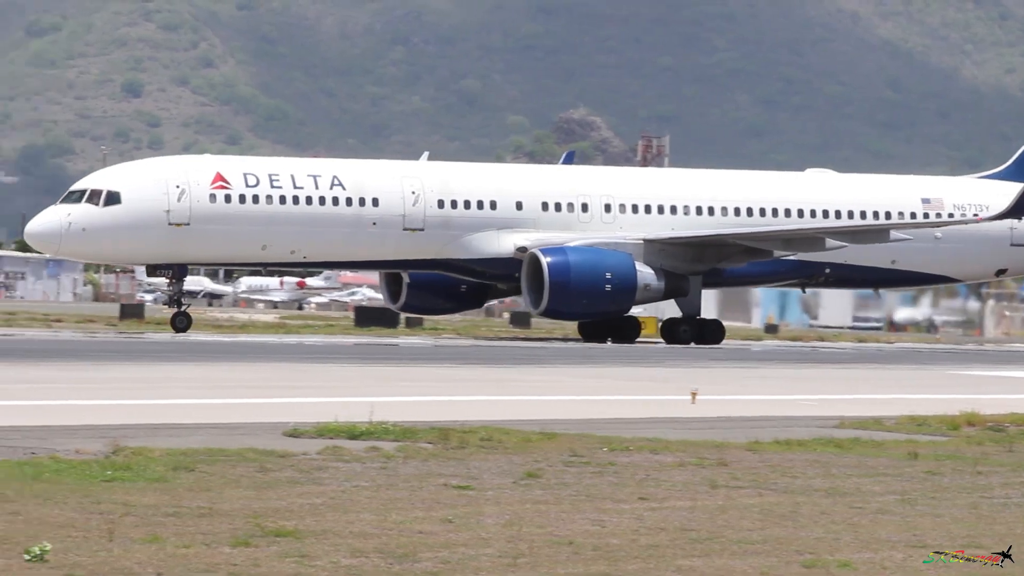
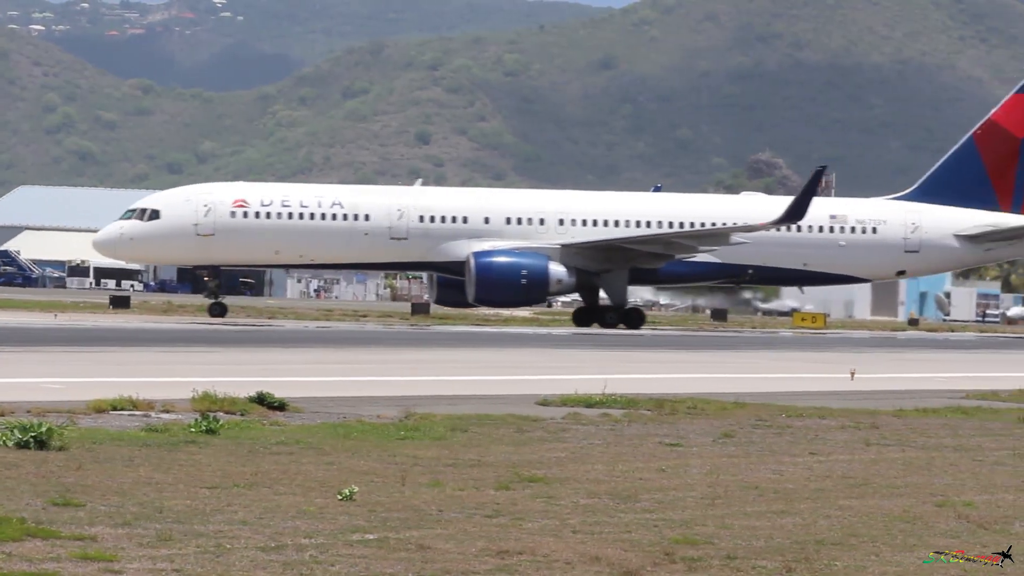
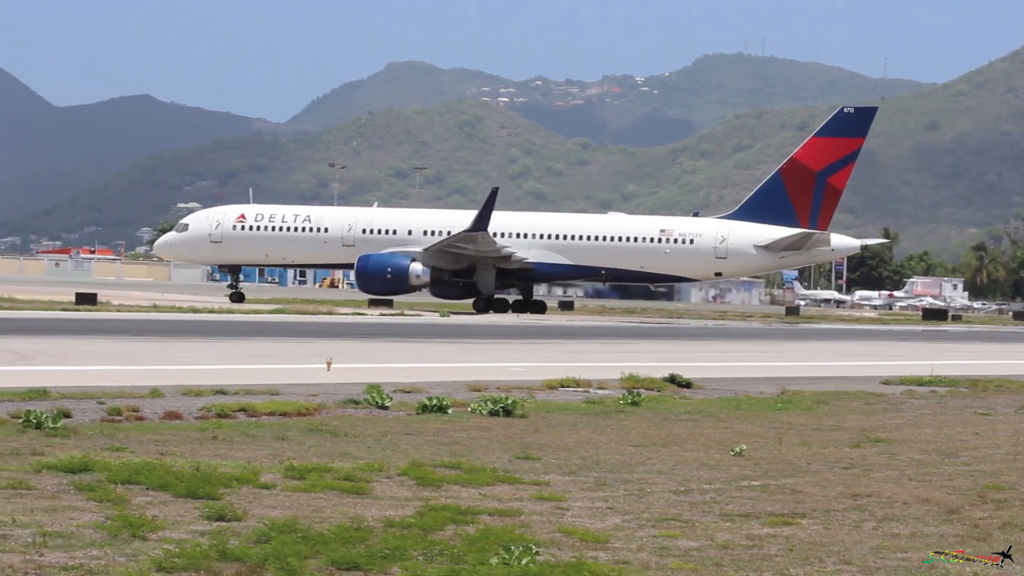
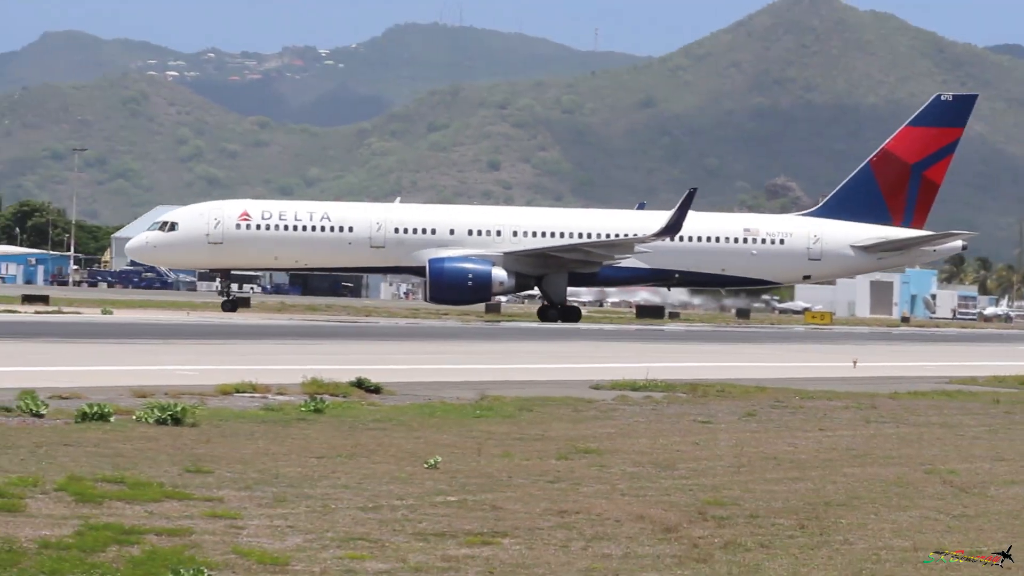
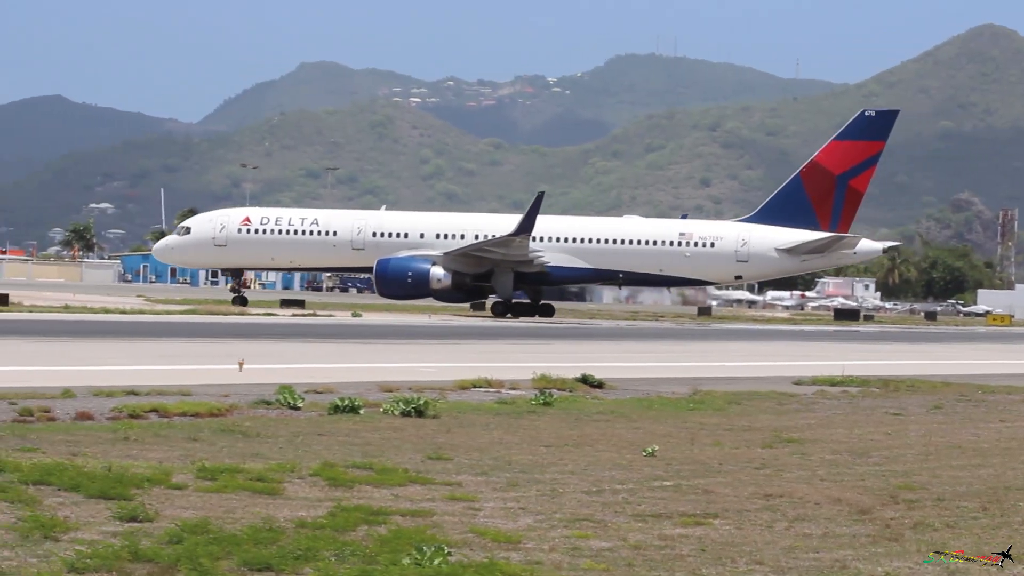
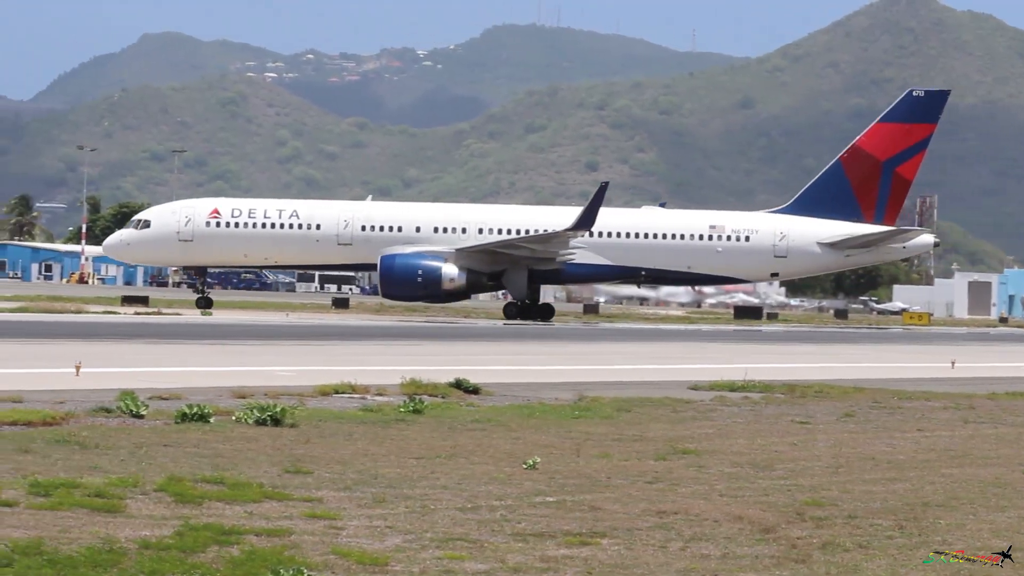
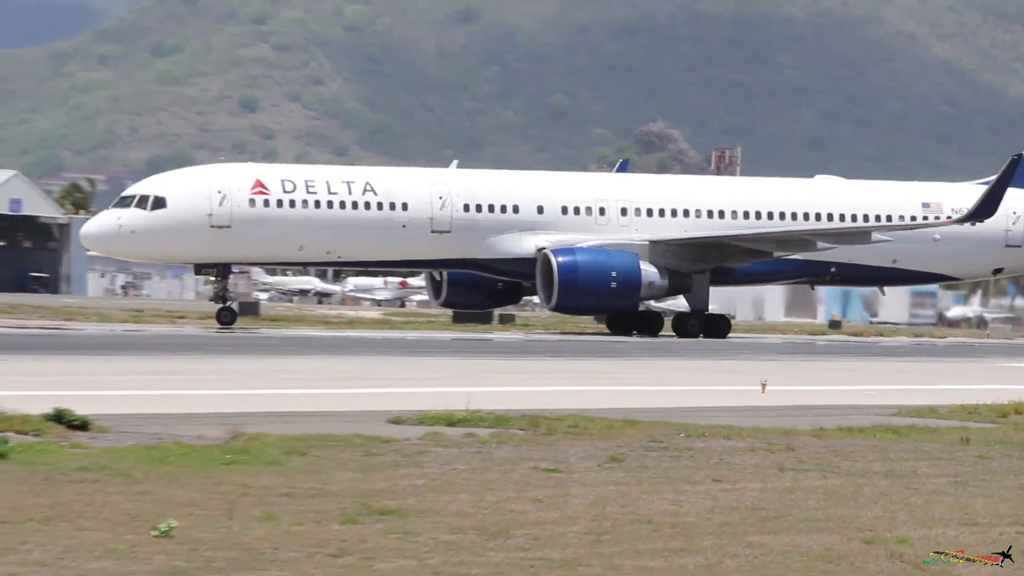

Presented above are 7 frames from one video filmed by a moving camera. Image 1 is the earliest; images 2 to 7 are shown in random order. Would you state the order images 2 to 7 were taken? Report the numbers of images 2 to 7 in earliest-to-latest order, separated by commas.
7, 2, 4, 6, 5, 3
